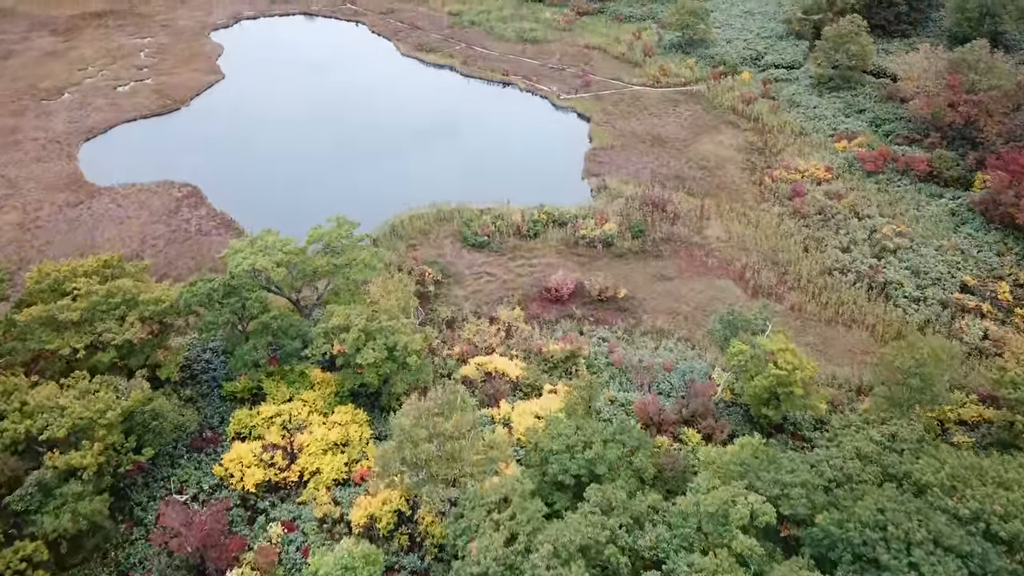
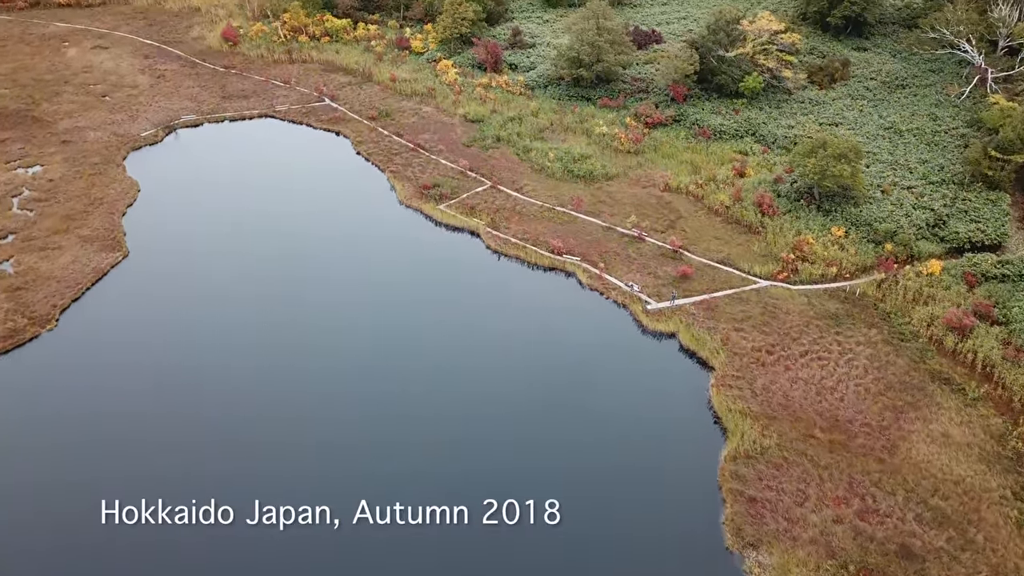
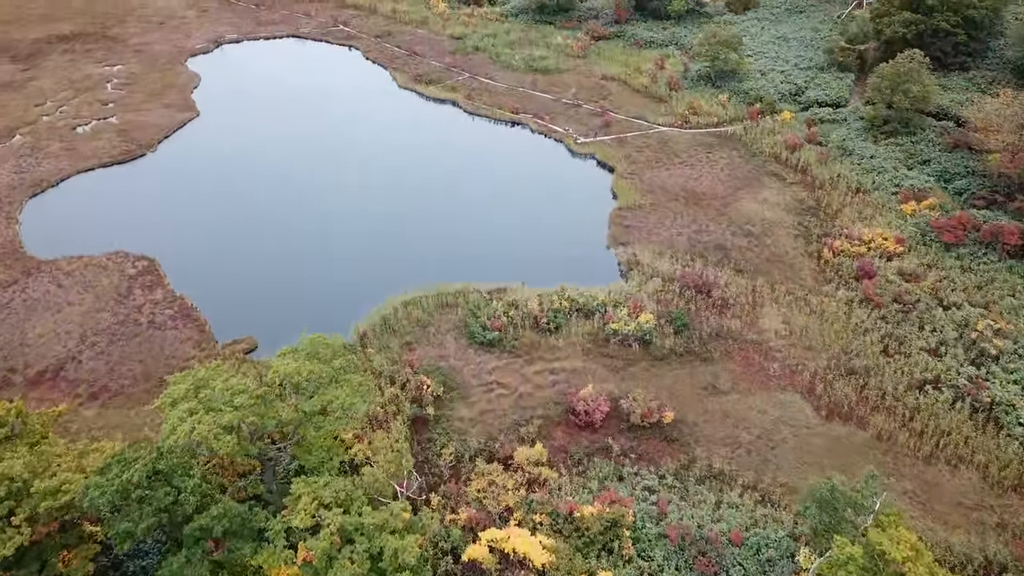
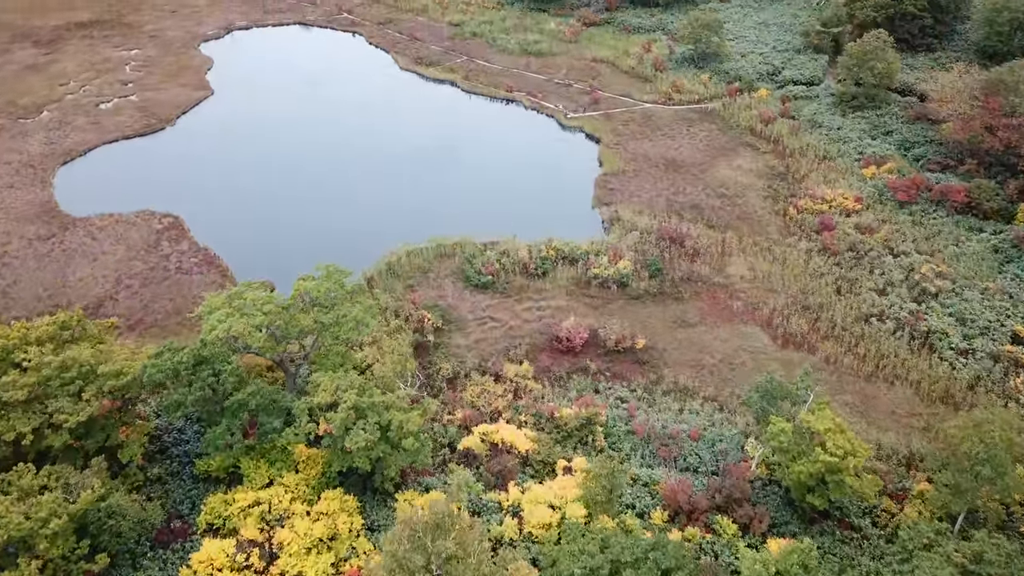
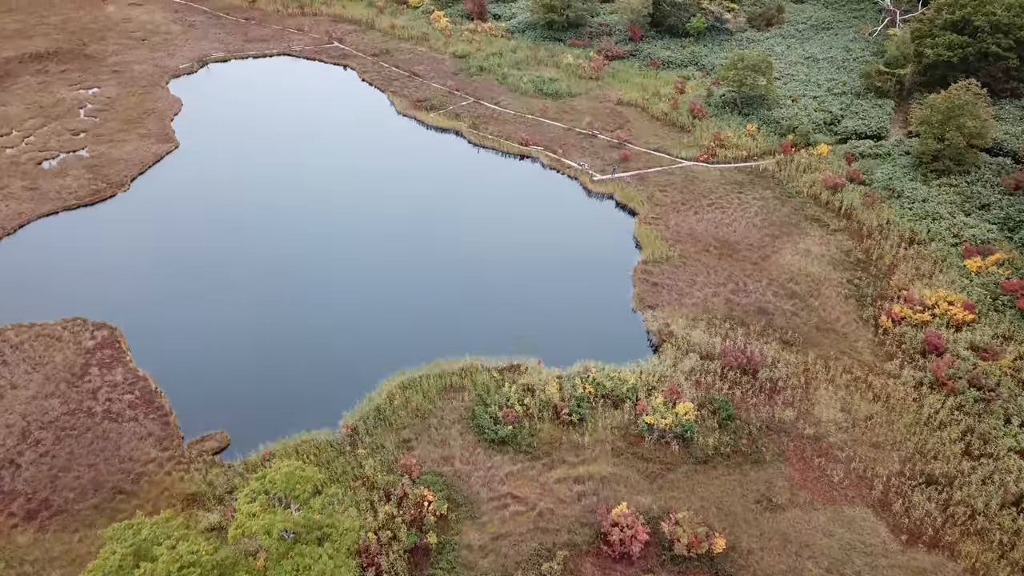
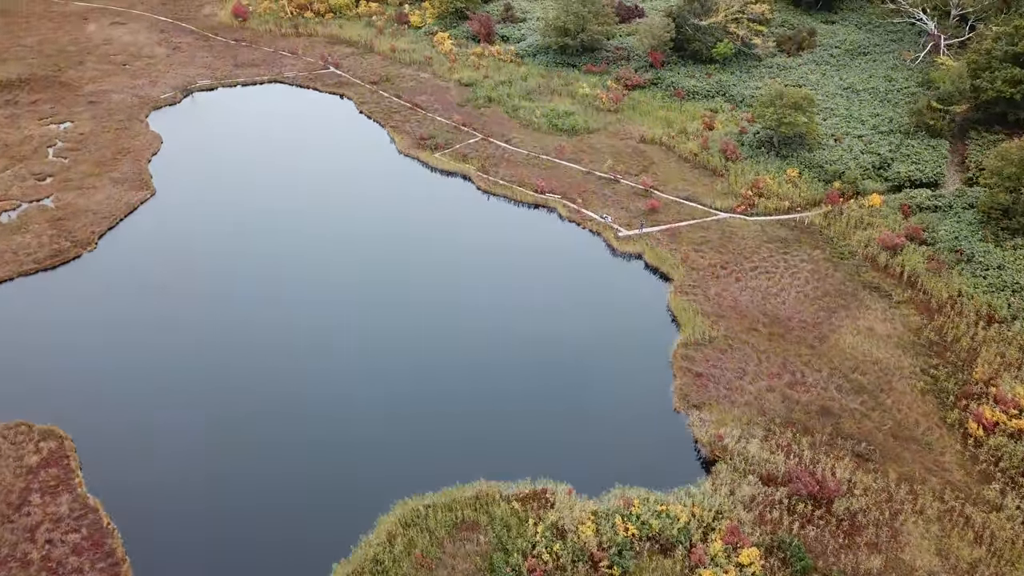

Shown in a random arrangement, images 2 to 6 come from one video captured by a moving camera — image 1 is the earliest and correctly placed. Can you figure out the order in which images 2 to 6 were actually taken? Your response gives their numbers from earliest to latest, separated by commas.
4, 3, 5, 6, 2
